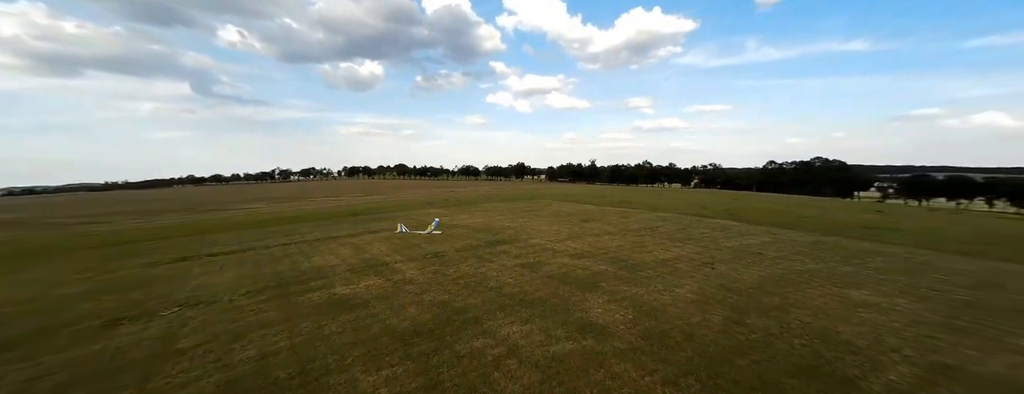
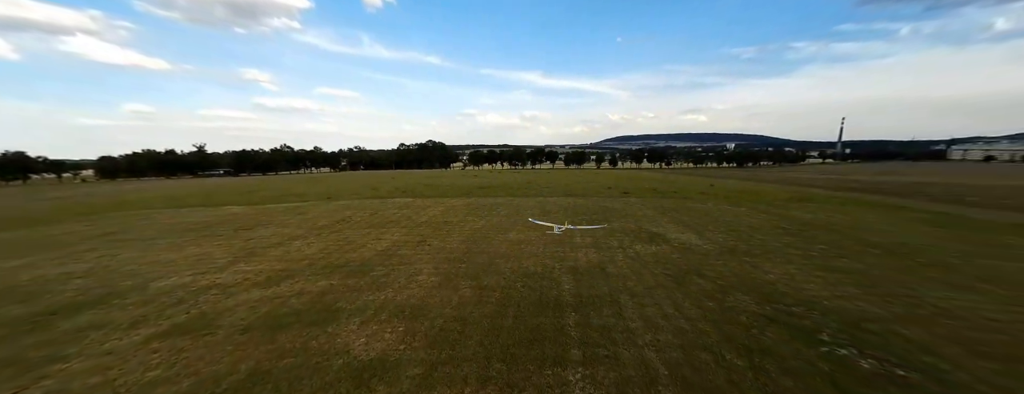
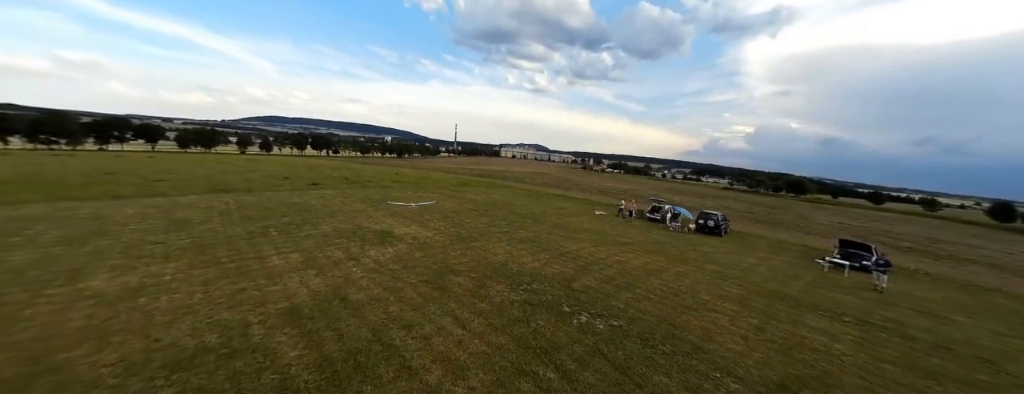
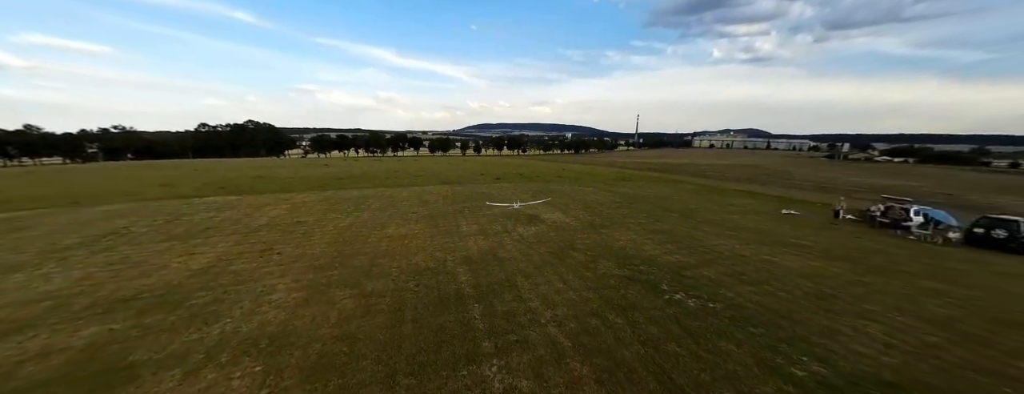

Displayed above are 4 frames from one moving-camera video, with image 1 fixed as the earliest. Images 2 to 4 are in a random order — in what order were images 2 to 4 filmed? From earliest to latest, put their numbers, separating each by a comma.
2, 4, 3
